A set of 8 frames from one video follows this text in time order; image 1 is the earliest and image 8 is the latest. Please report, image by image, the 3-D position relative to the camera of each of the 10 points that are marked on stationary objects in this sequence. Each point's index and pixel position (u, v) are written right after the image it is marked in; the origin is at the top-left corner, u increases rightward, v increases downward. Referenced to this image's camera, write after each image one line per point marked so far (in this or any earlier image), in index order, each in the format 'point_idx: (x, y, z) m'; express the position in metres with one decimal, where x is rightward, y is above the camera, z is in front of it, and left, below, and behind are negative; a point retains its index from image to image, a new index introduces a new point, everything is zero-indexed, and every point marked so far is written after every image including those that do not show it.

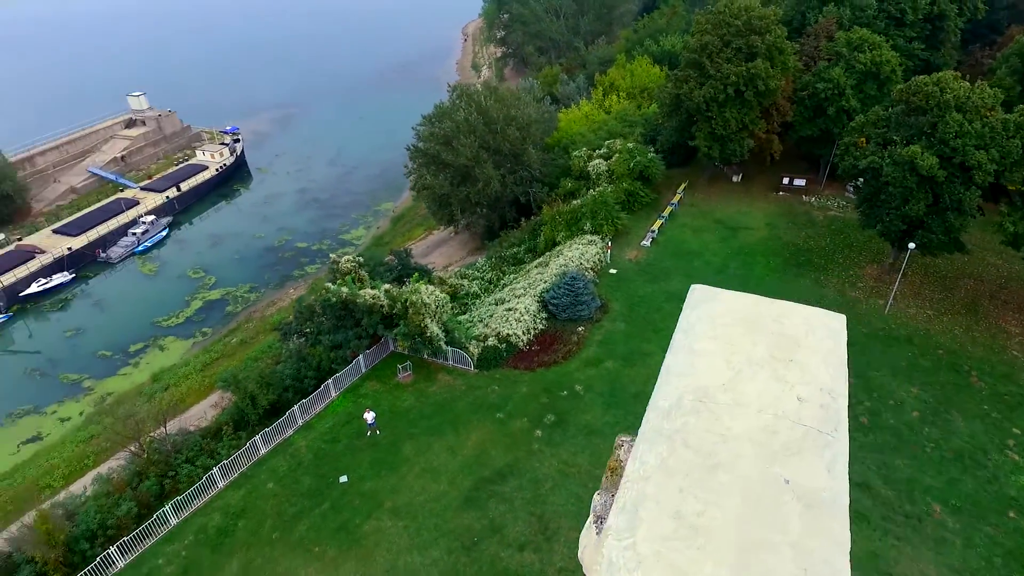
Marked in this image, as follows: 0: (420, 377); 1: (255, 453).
0: (-2.9, -2.8, +19.3) m
1: (-7.1, -4.5, +16.8) m
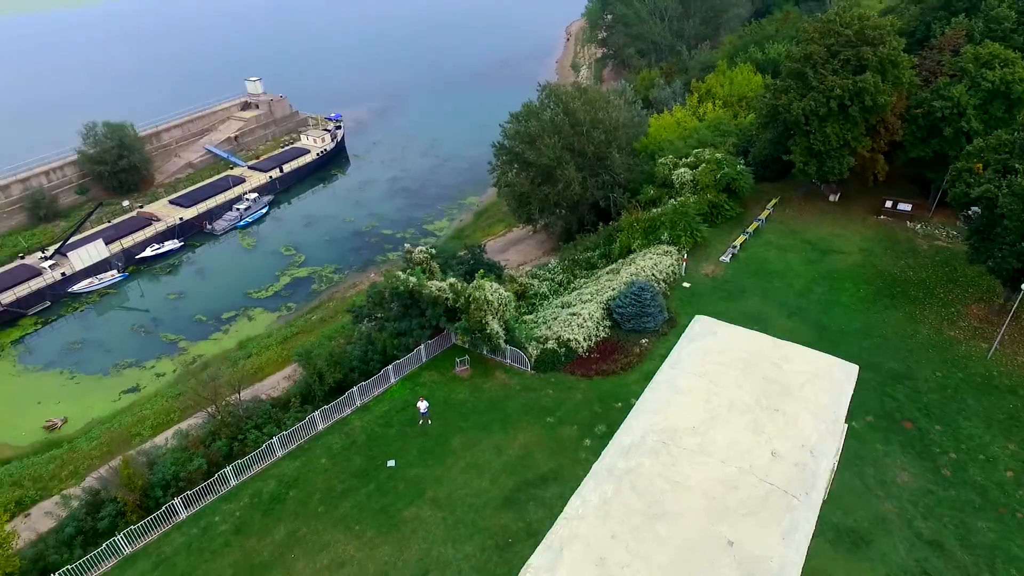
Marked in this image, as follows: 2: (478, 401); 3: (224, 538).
0: (-1.1, -2.7, +19.6) m
1: (-5.7, -4.0, +17.7) m
2: (-1.0, -3.4, +18.5) m
3: (-7.0, -6.1, +15.0) m
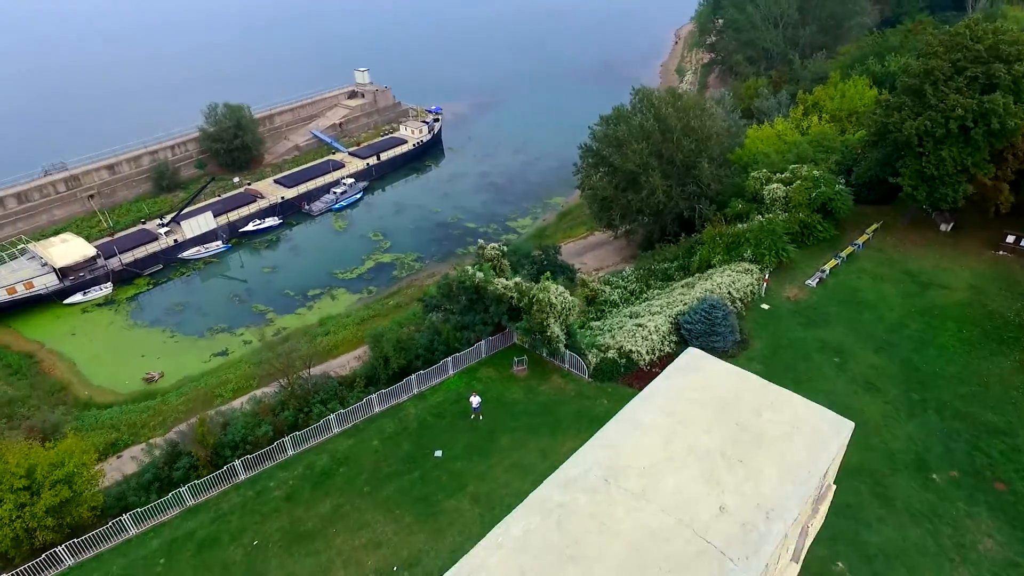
0: (+0.7, -2.7, +19.5) m
1: (-4.2, -3.6, +18.3) m
2: (+0.6, -3.4, +18.5) m
3: (-6.0, -5.5, +15.8) m
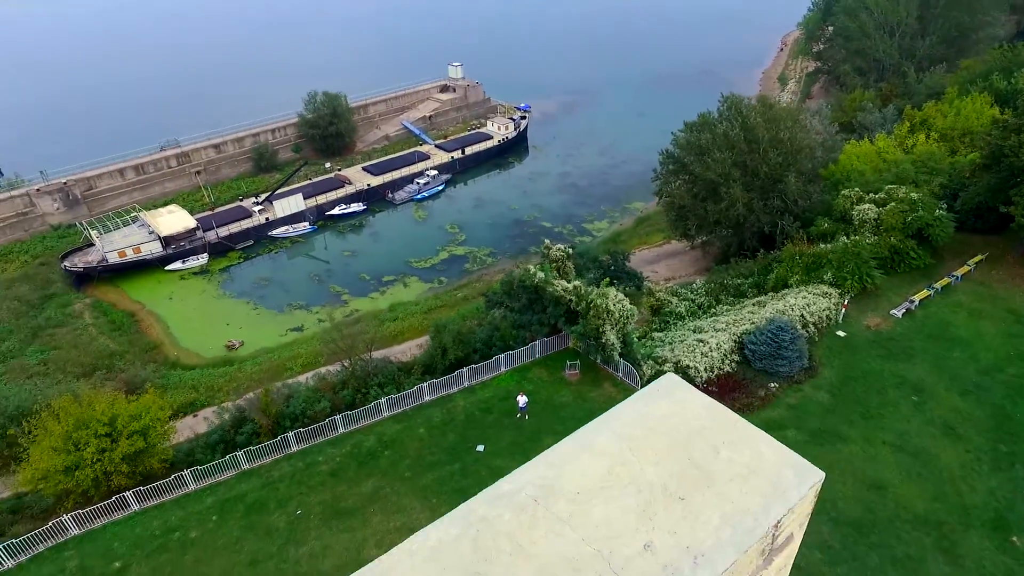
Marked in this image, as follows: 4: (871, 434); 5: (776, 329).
0: (+2.3, -2.9, +19.3) m
1: (-2.8, -3.3, +18.7) m
2: (+2.0, -3.5, +18.3) m
3: (-5.1, -5.1, +16.5) m
4: (+9.9, -4.0, +17.1) m
5: (+8.1, -1.3, +18.8) m
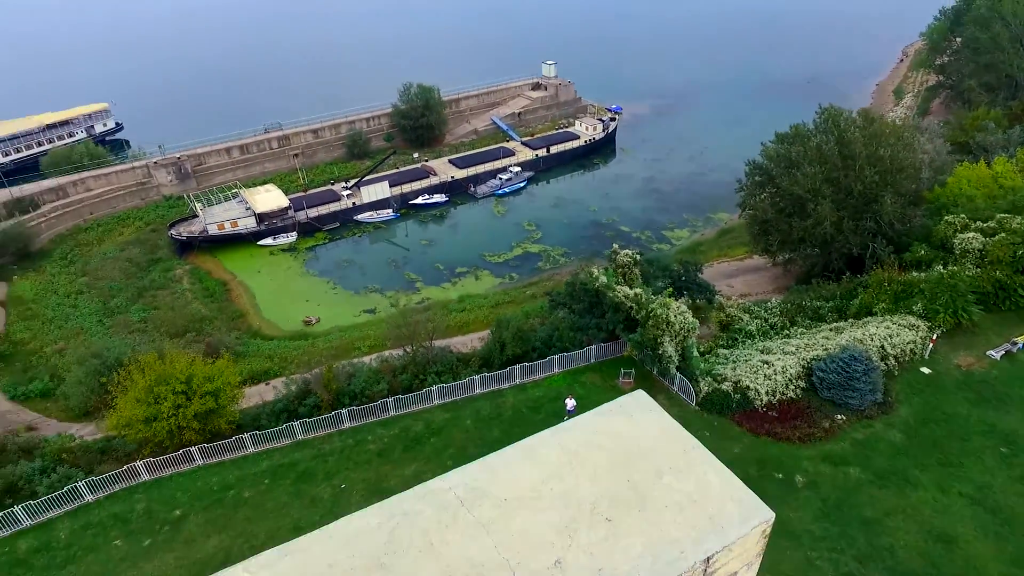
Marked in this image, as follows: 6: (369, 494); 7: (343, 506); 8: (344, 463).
0: (+3.9, -3.1, +18.9) m
1: (-1.3, -3.1, +19.0) m
2: (+3.4, -3.8, +17.9) m
3: (-3.9, -4.6, +17.1) m
4: (+11.0, -4.9, +15.7) m
5: (+9.7, -2.0, +17.7) m
6: (-3.7, -5.3, +15.9) m
7: (-4.3, -5.5, +15.7) m
8: (-4.6, -4.8, +16.9) m
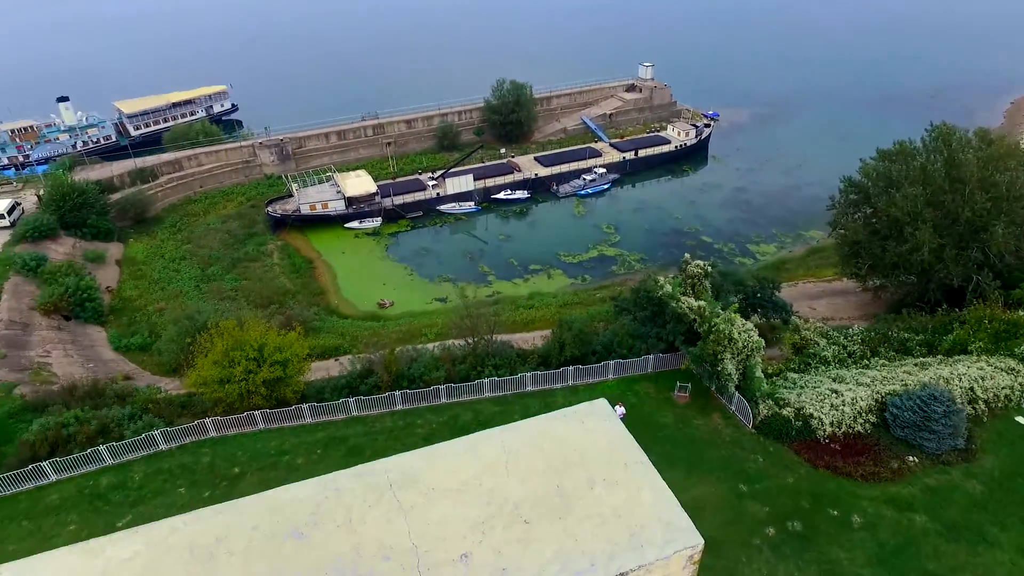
0: (+5.4, -3.5, +18.3) m
1: (+0.3, -3.0, +19.1) m
2: (+4.7, -4.1, +17.4) m
3: (-2.7, -4.3, +17.6) m
4: (+11.9, -5.9, +14.2) m
5: (+11.0, -2.9, +16.3) m
6: (-2.7, -5.0, +16.4) m
7: (-3.3, -5.1, +16.2) m
8: (-3.4, -4.4, +17.5) m
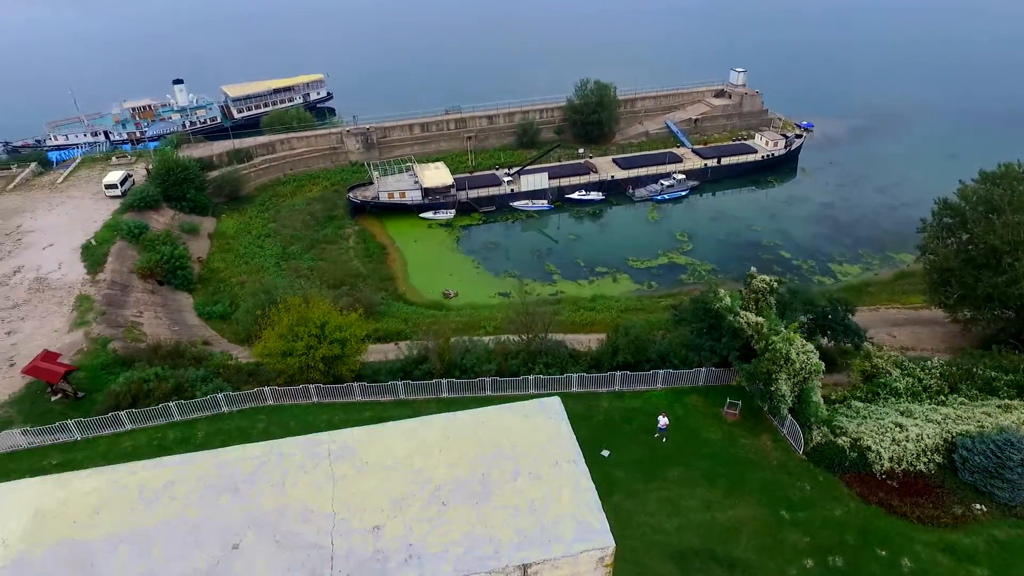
0: (+6.6, -3.9, +17.7) m
1: (+1.7, -3.0, +19.1) m
2: (+5.8, -4.4, +16.9) m
3: (-1.5, -4.1, +18.0) m
4: (+12.3, -6.8, +12.8) m
5: (+12.0, -3.8, +15.0) m
6: (-1.7, -4.7, +16.8) m
7: (-2.4, -4.9, +16.7) m
8: (-2.2, -4.1, +17.9) m
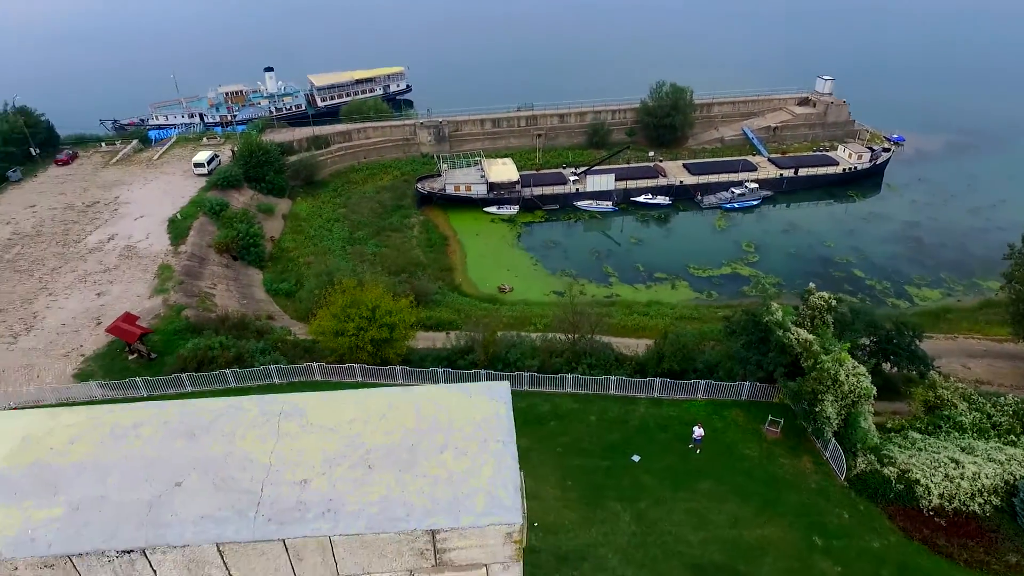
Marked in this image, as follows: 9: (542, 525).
0: (+7.5, -4.3, +17.0) m
1: (+2.9, -3.1, +19.0) m
2: (+6.6, -4.8, +16.4) m
3: (-0.5, -3.9, +18.3) m
4: (+12.4, -7.6, +11.6) m
5: (+12.6, -4.5, +13.8) m
6: (-0.9, -4.5, +17.1) m
7: (-1.6, -4.6, +17.1) m
8: (-1.2, -3.9, +18.3) m
9: (+0.7, -5.7, +14.9) m
